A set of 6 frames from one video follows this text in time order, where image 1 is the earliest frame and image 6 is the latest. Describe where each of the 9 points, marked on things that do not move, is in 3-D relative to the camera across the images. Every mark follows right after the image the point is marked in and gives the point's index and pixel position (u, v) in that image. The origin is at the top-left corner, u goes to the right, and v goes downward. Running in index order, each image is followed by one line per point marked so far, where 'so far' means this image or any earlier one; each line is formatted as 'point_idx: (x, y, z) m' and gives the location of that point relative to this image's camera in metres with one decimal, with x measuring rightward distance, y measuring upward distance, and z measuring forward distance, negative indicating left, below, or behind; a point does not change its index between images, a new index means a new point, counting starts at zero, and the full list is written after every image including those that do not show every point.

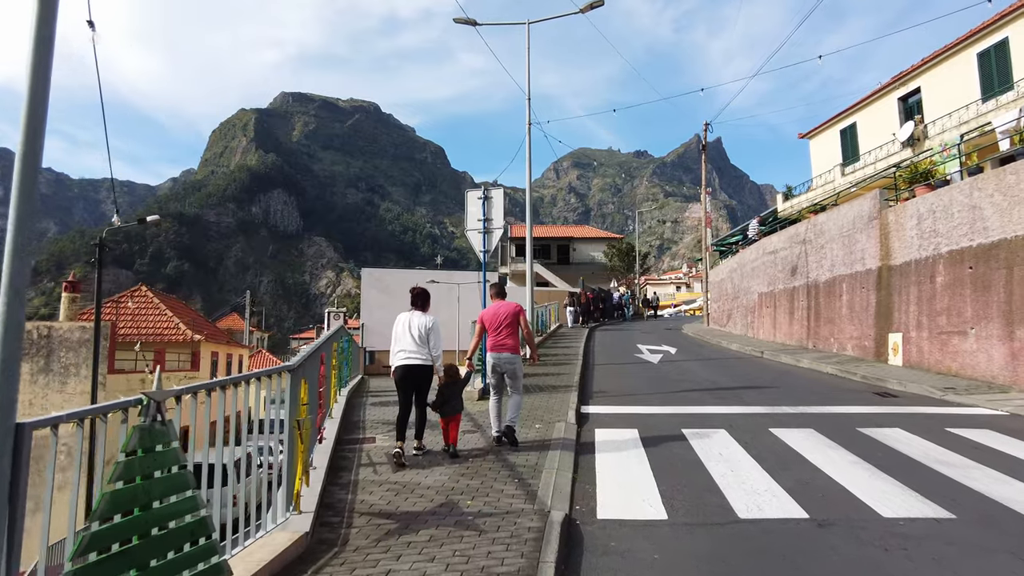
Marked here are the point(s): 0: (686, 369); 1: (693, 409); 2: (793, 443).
0: (+3.5, -1.7, +12.9) m
1: (+2.5, -1.6, +8.8) m
2: (+2.9, -1.6, +6.7) m
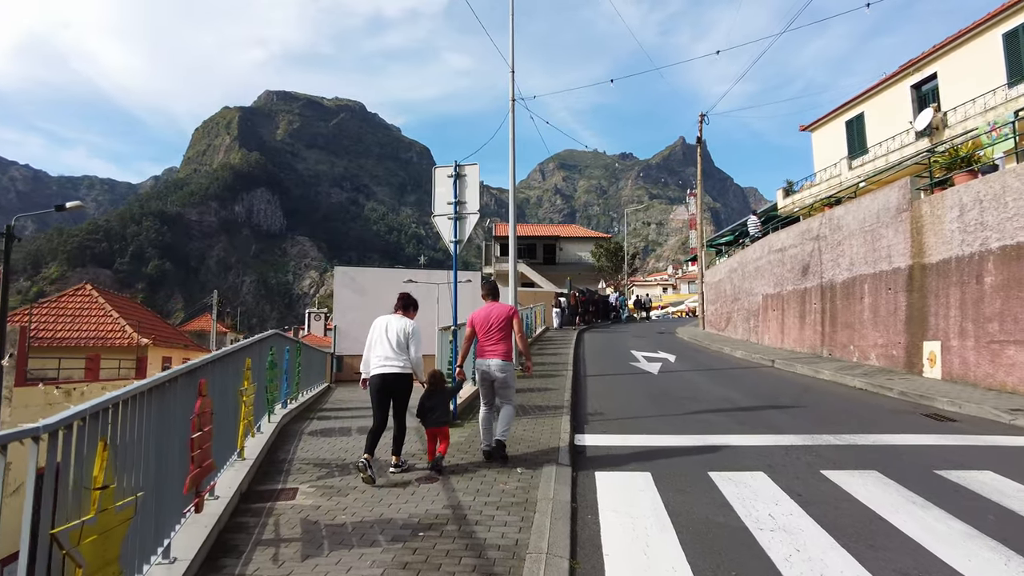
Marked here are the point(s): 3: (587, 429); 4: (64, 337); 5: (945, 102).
0: (+3.1, -1.7, +11.2) m
1: (+2.2, -1.6, +7.1) m
2: (+2.7, -1.6, +5.0) m
3: (+0.9, -1.7, +7.6) m
4: (-13.5, -1.5, +19.4) m
5: (+12.1, +5.2, +18.1) m
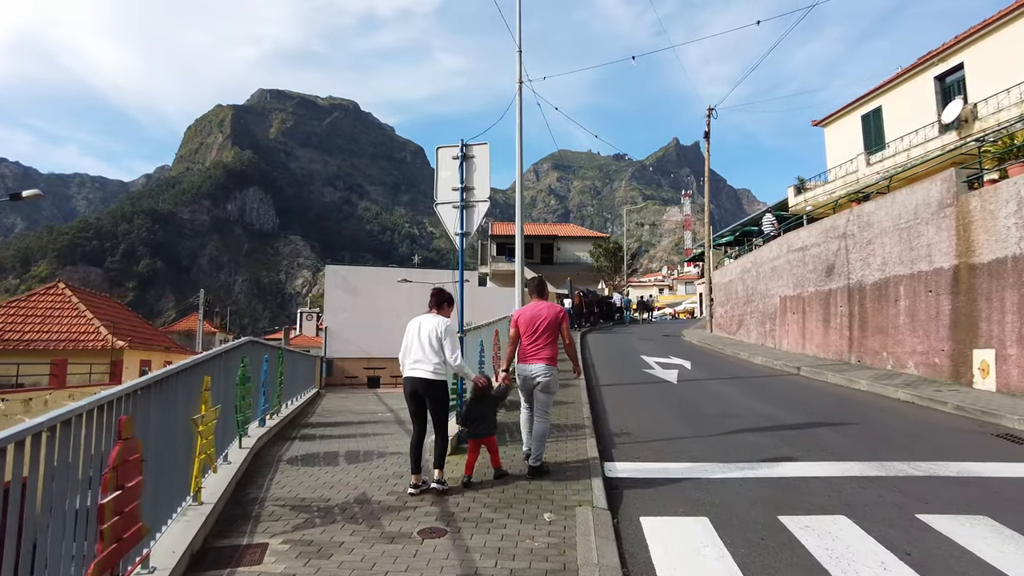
0: (+3.2, -1.7, +10.2) m
1: (+2.4, -1.6, +6.0) m
2: (+2.9, -1.6, +3.9) m
3: (+1.0, -1.7, +6.5) m
4: (-13.4, -1.5, +18.2) m
5: (+12.2, +5.1, +17.1) m
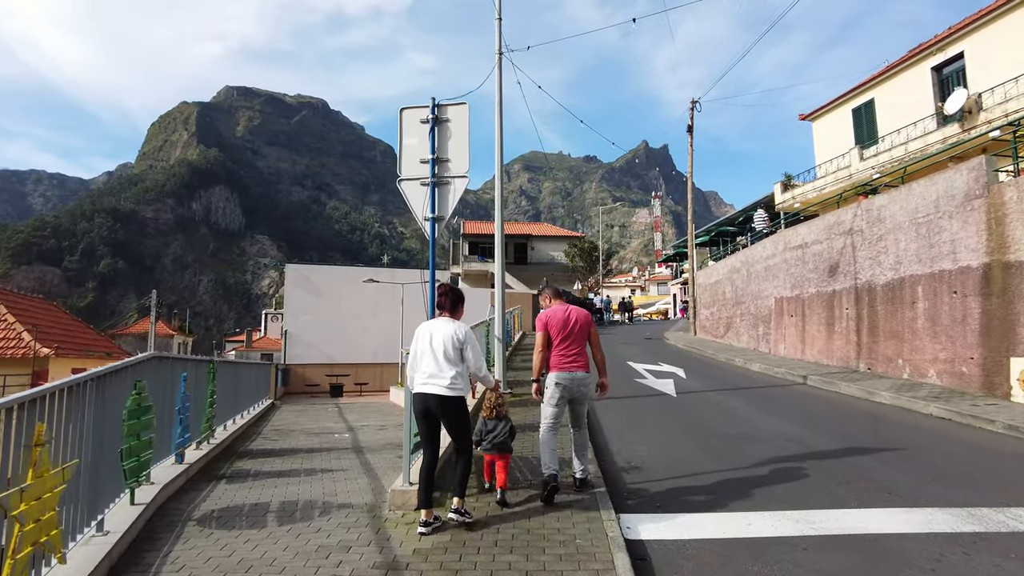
0: (+2.9, -1.7, +8.9) m
1: (+2.3, -1.6, +4.7) m
2: (+2.9, -1.6, +2.7) m
3: (+0.9, -1.7, +5.1) m
4: (-14.1, -1.5, +16.1) m
5: (+11.6, +5.1, +16.2) m
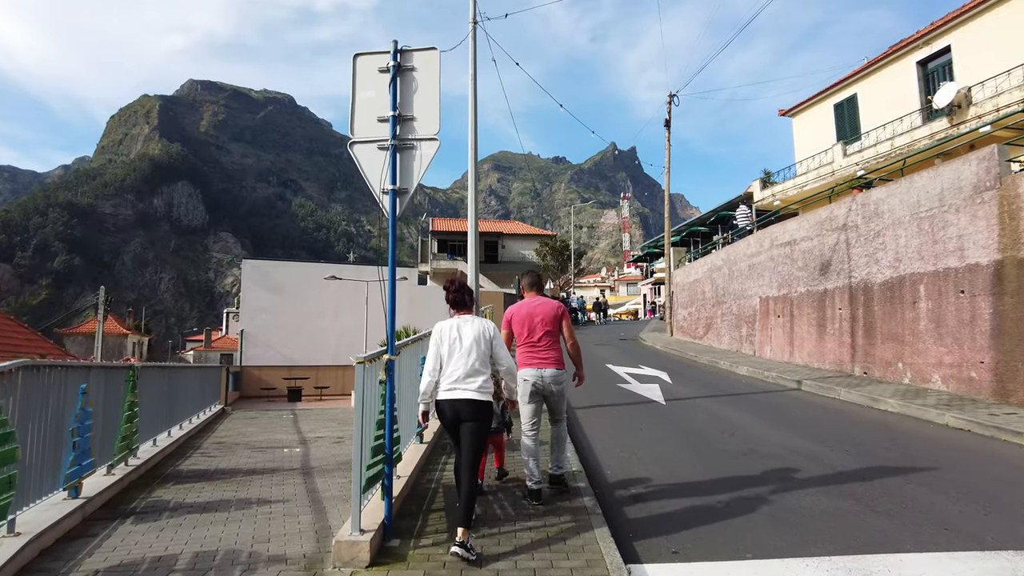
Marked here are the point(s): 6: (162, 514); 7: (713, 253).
0: (+2.6, -1.7, +8.0) m
1: (+2.2, -1.6, +3.8) m
2: (+2.8, -1.6, +1.8) m
3: (+0.8, -1.6, +4.1) m
4: (-14.7, -1.3, +14.4) m
5: (+10.9, +5.1, +15.8) m
6: (-2.6, -1.7, +4.8) m
7: (+5.8, +1.0, +18.5) m
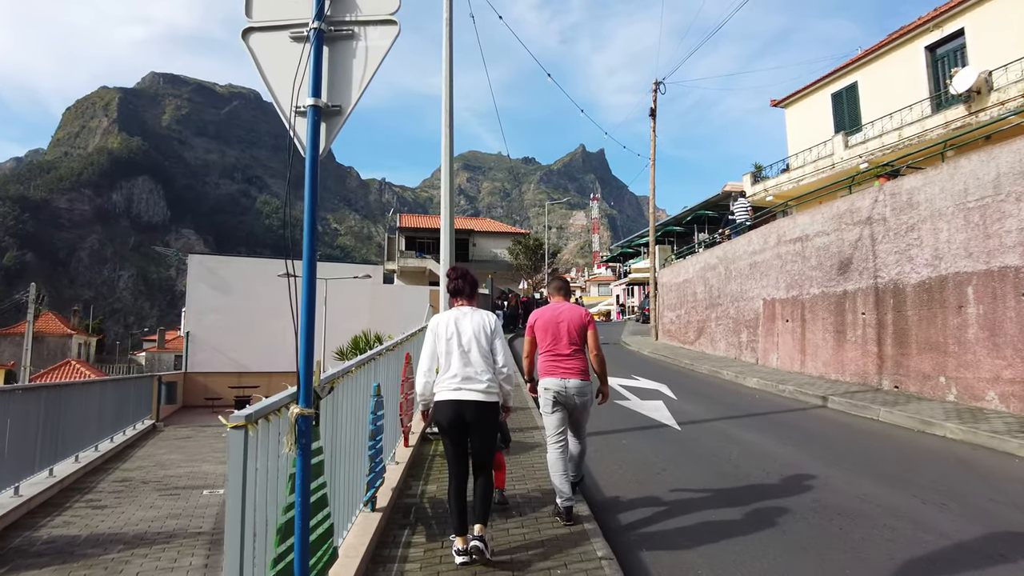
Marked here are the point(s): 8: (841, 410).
0: (+2.5, -1.7, +6.4) m
1: (+2.2, -1.6, +2.2) m
2: (+3.0, -1.6, +0.2) m
3: (+0.8, -1.6, +2.5) m
4: (-15.2, -1.2, +12.0) m
5: (+10.4, +5.1, +14.5) m
6: (-2.6, -1.6, +2.9) m
7: (+5.1, +1.0, +17.1) m
8: (+4.5, -1.7, +9.0) m
